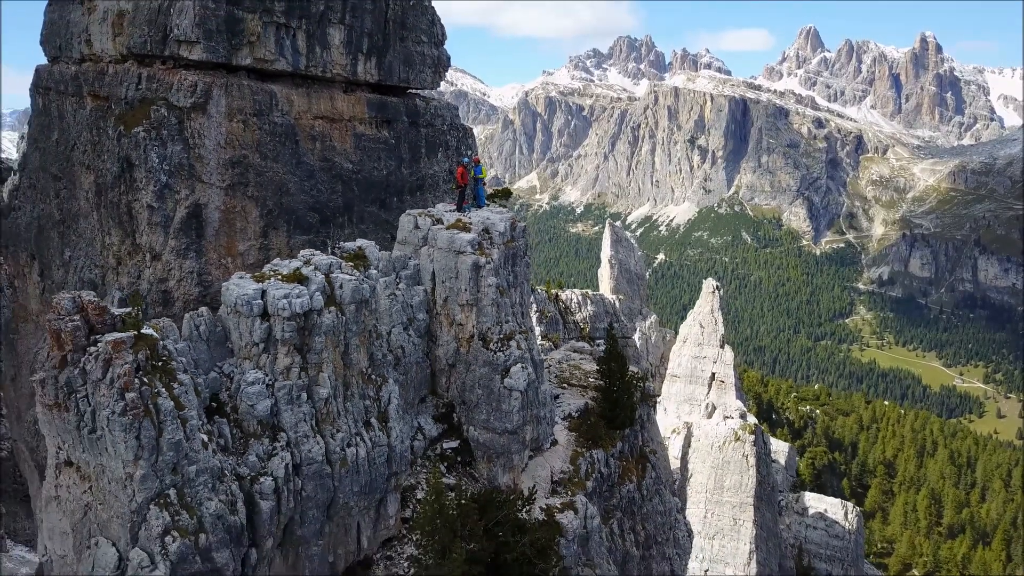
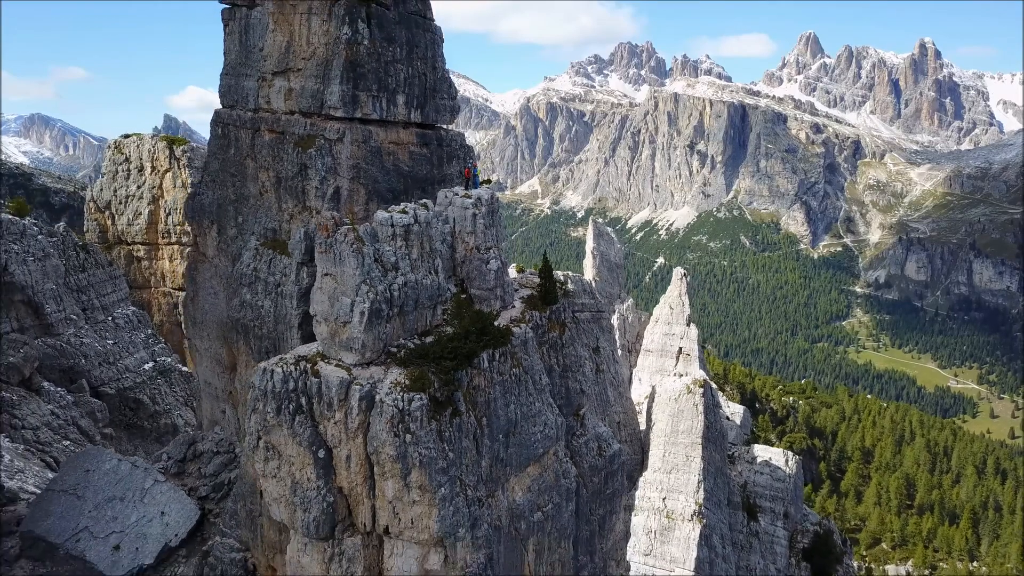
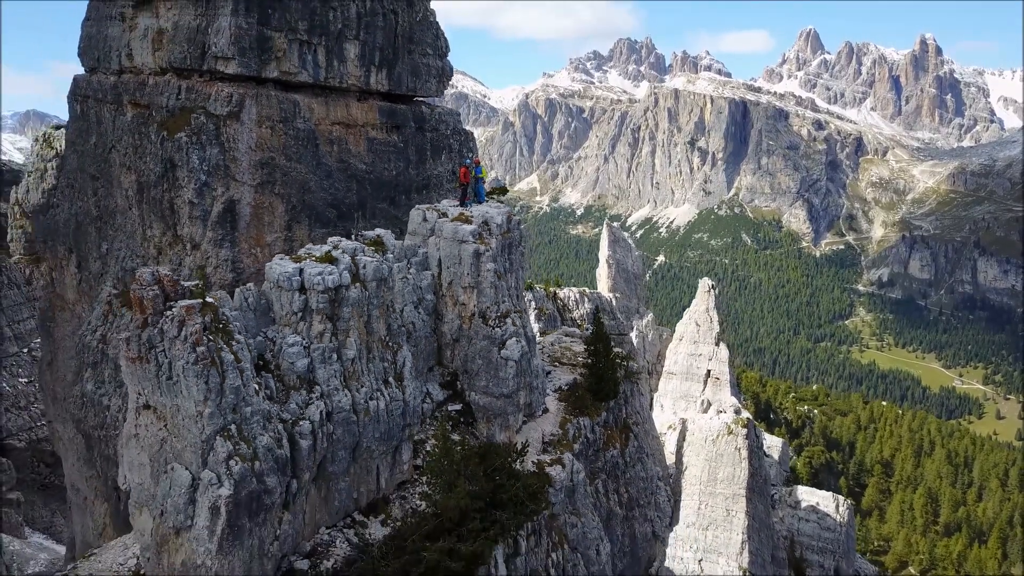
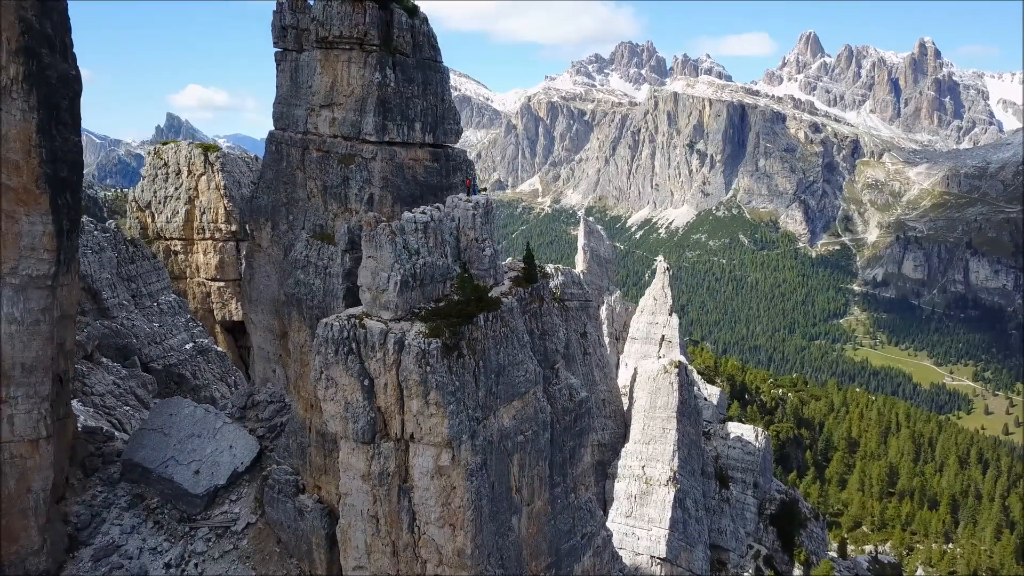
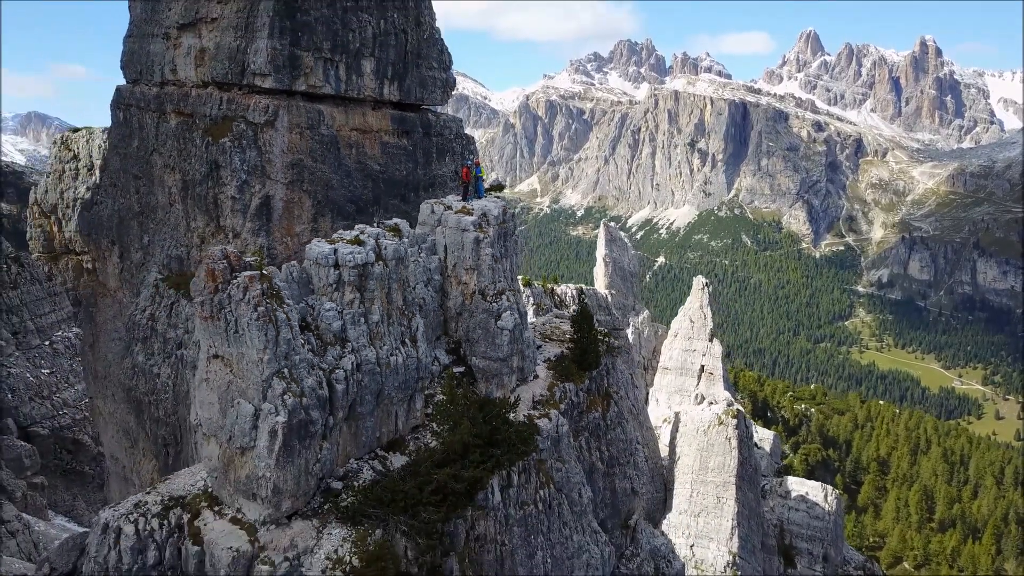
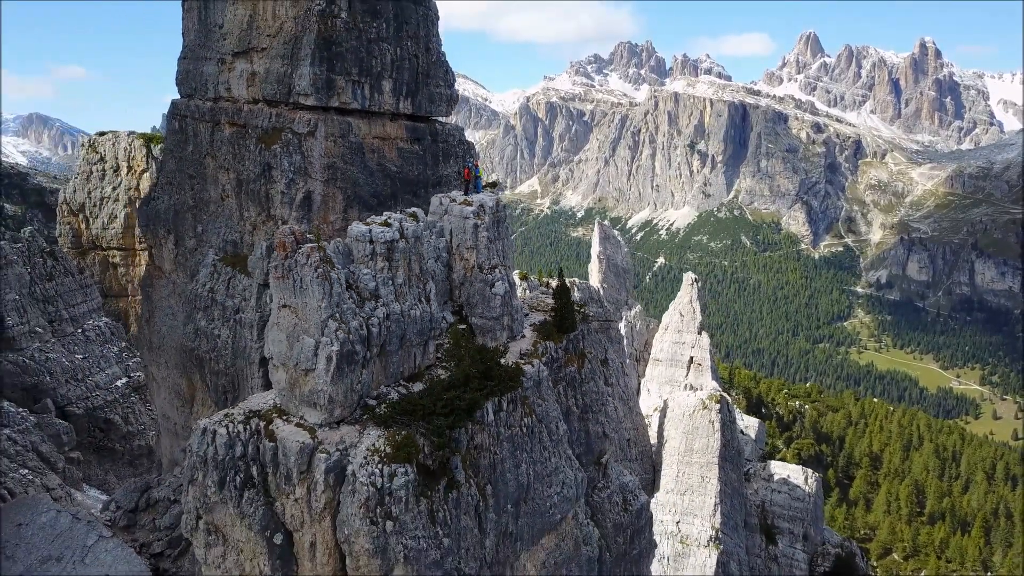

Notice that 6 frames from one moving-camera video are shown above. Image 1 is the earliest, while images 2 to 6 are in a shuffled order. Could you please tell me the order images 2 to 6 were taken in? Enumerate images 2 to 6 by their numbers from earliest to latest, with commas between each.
3, 5, 6, 2, 4
